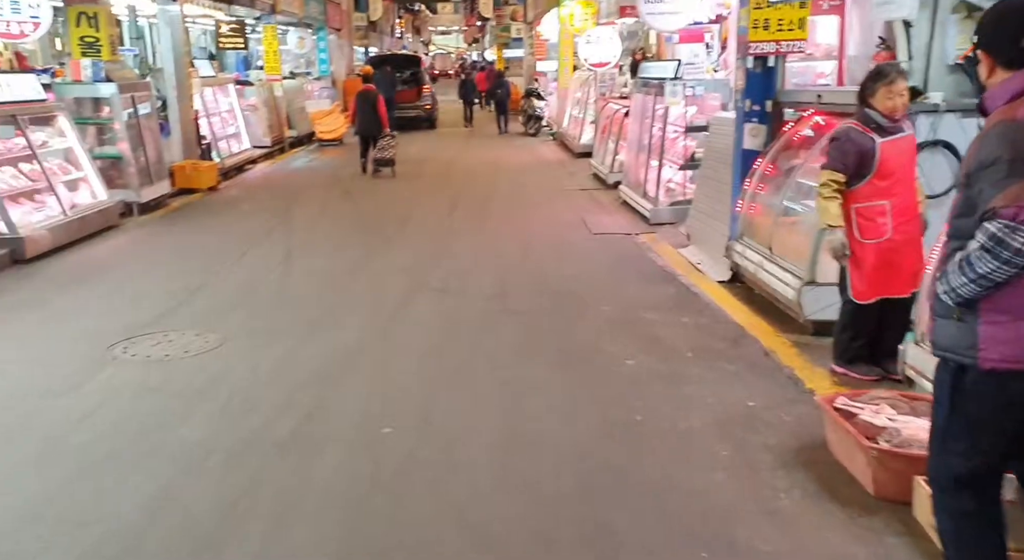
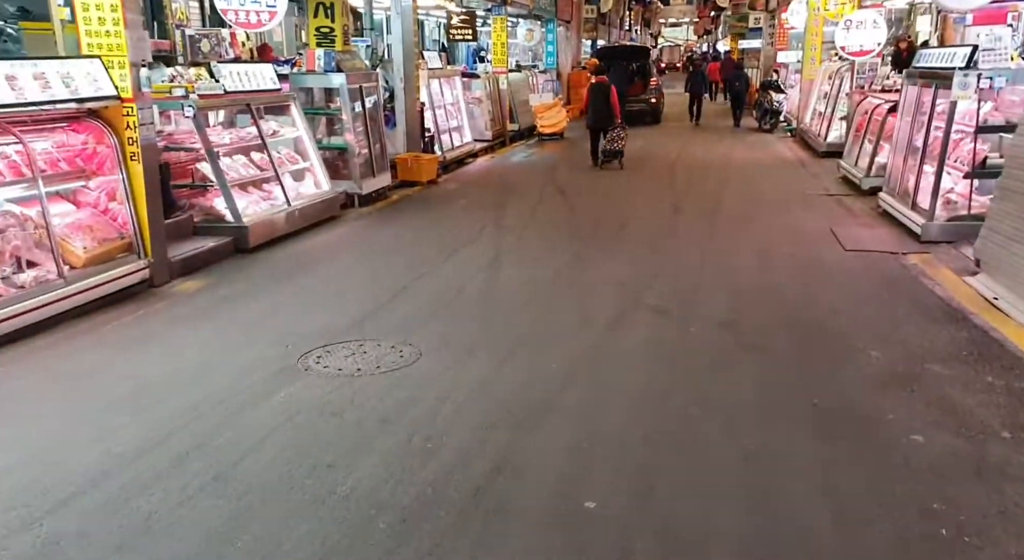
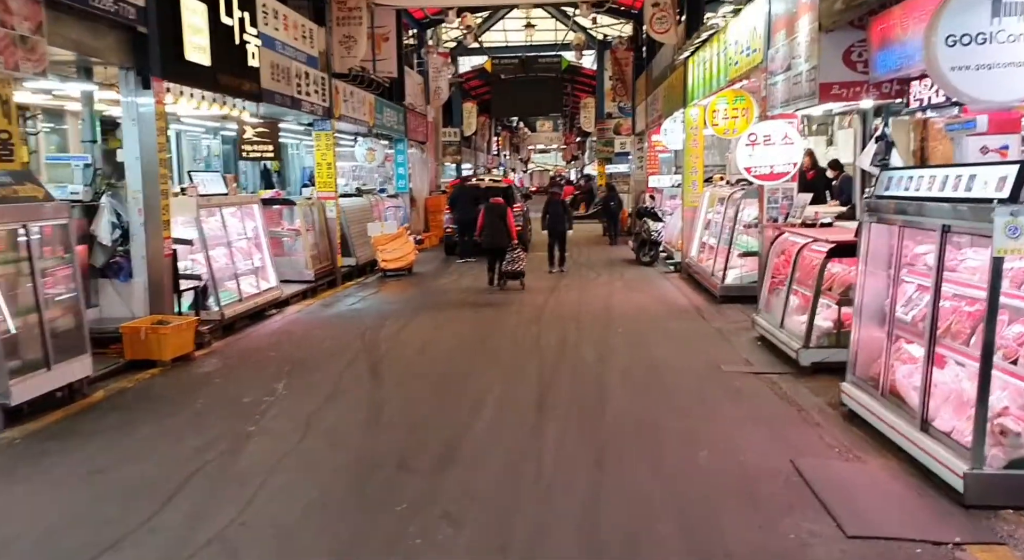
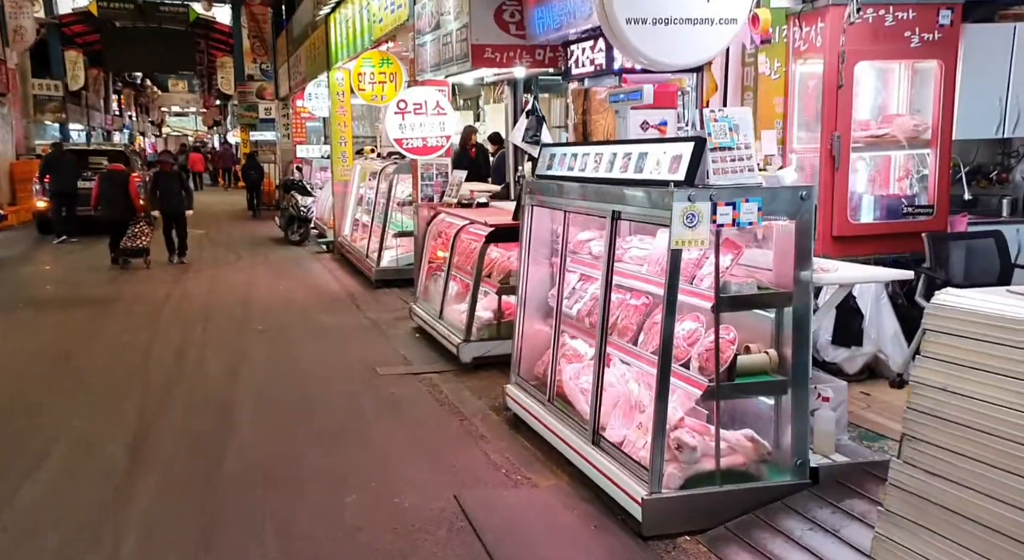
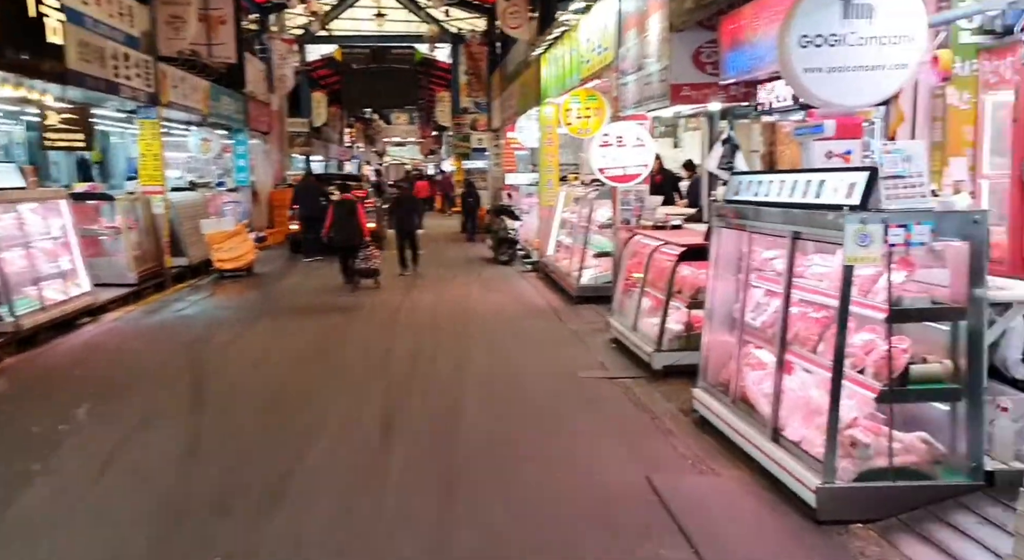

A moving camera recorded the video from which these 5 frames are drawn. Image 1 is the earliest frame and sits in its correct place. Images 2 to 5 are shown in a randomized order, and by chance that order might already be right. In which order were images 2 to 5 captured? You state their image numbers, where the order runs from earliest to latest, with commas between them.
2, 3, 5, 4
